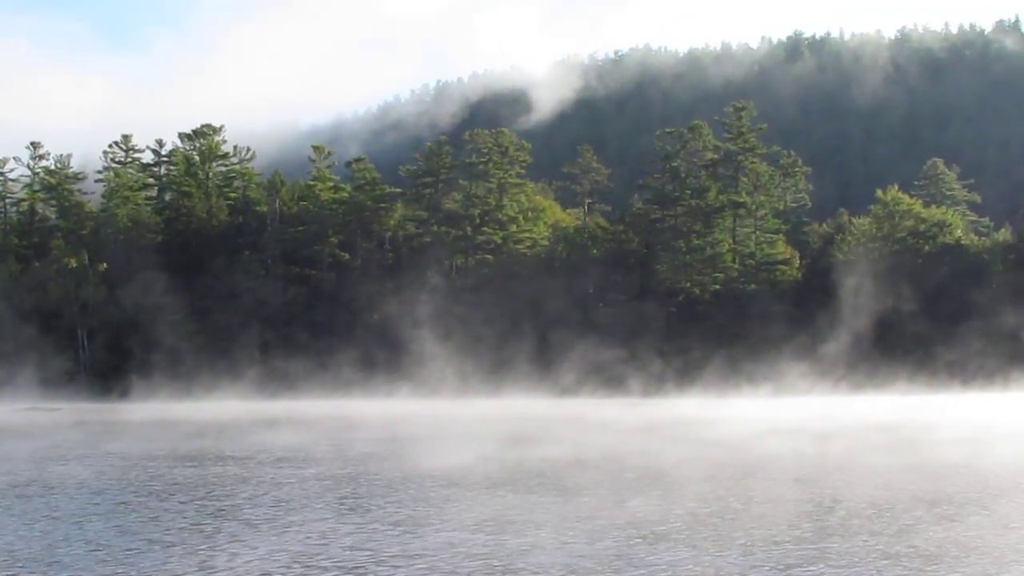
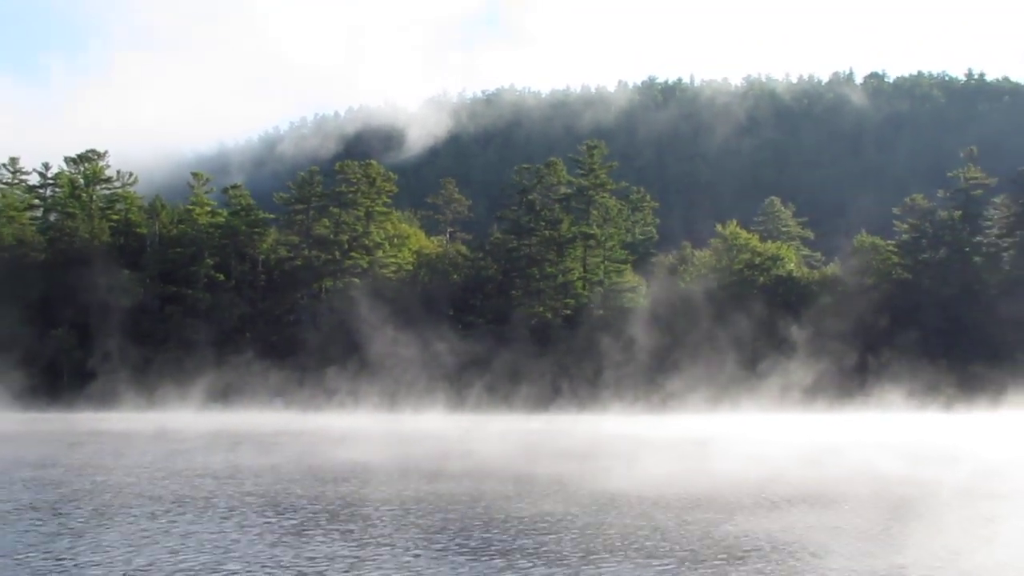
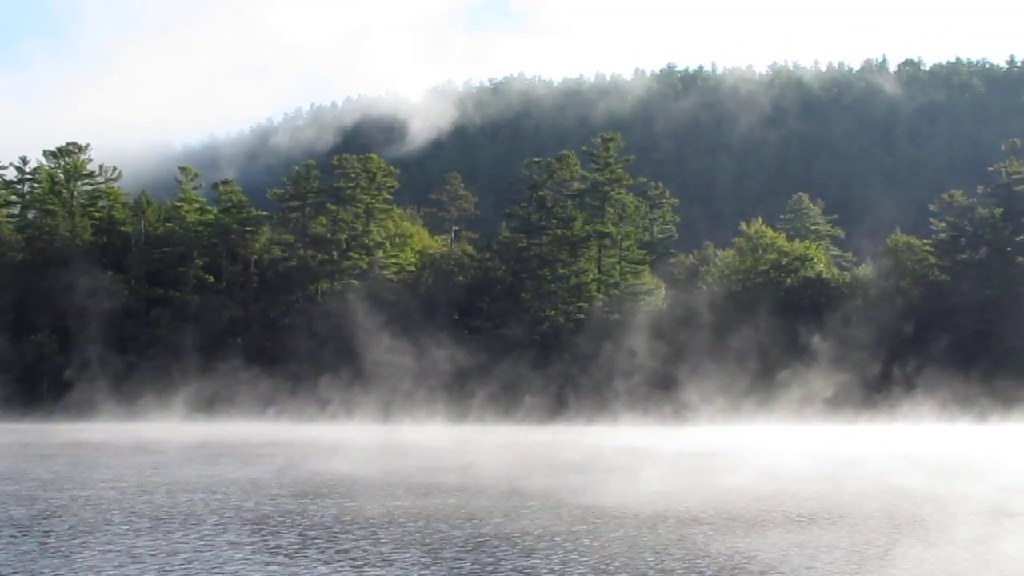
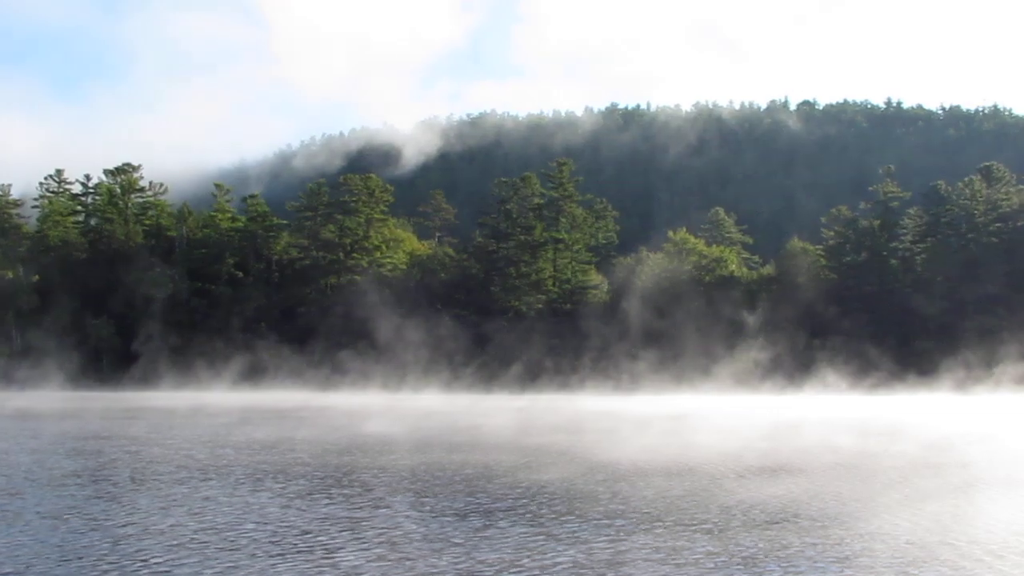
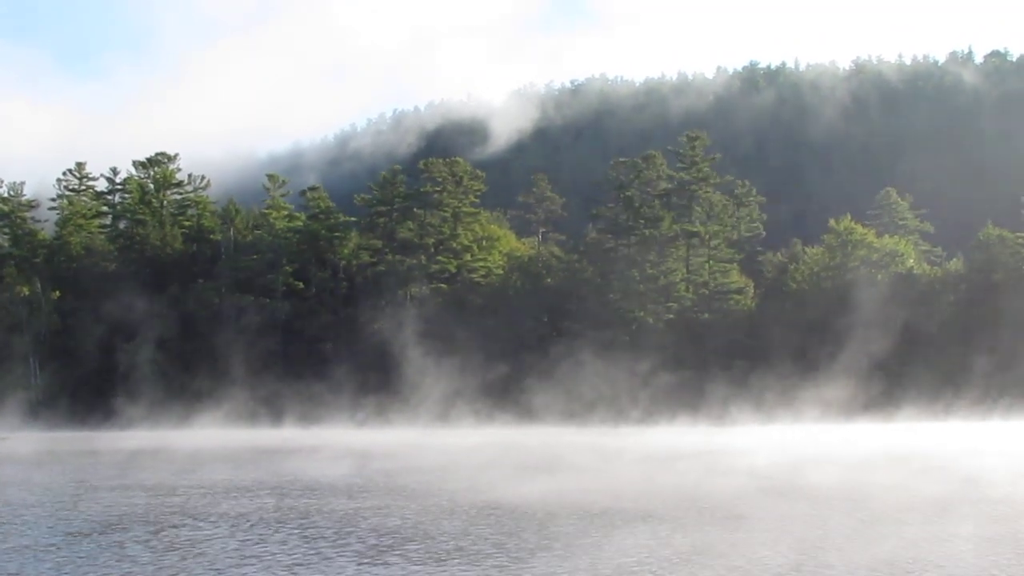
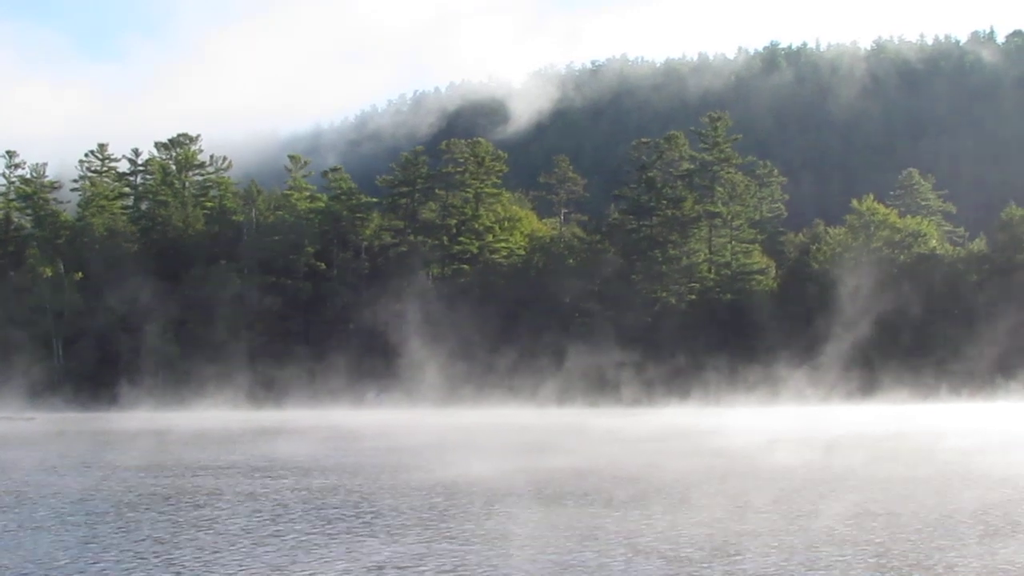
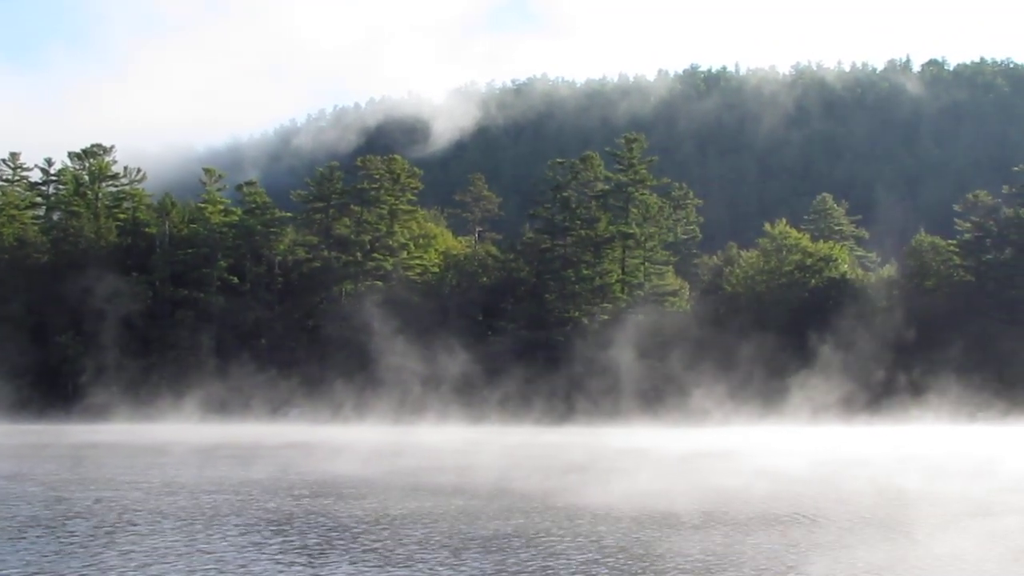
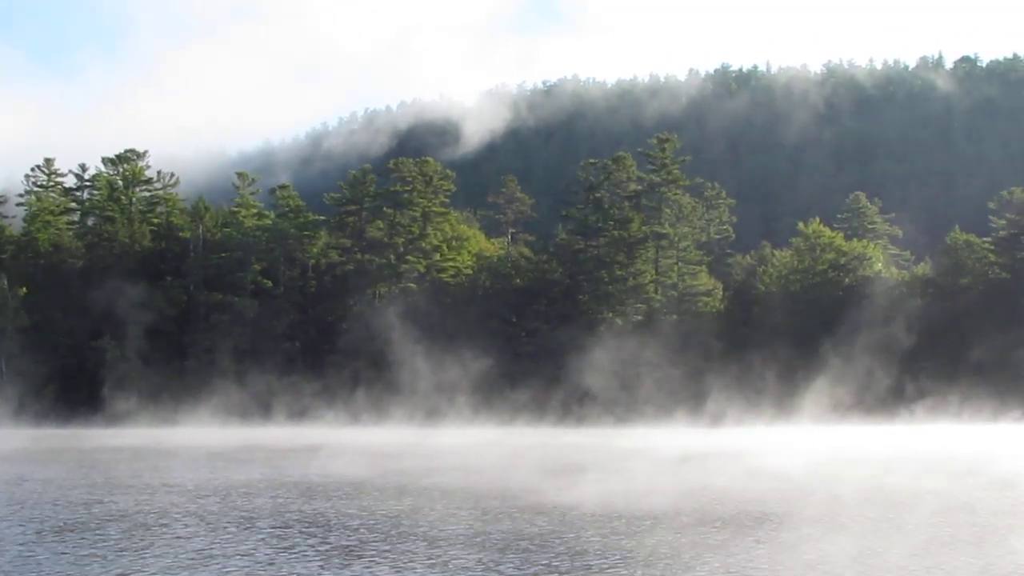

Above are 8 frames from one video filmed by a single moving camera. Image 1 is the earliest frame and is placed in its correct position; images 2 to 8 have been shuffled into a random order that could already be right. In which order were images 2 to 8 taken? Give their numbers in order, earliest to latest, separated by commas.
6, 5, 8, 7, 3, 2, 4
